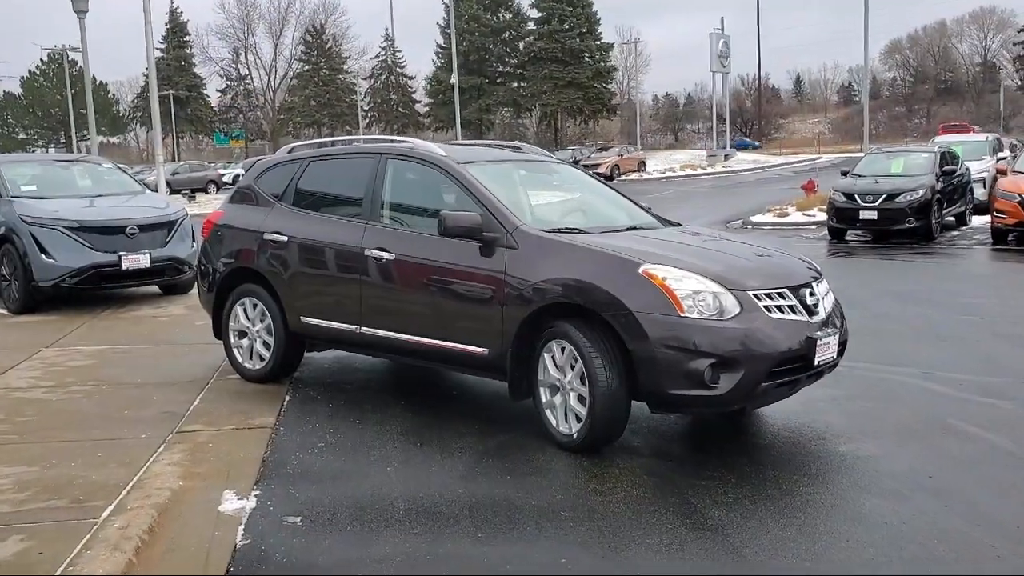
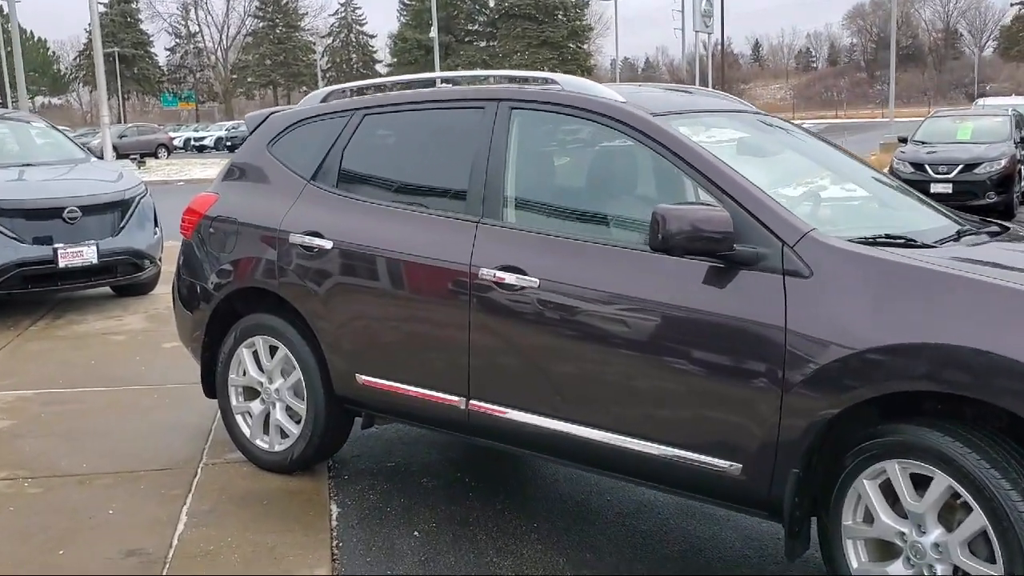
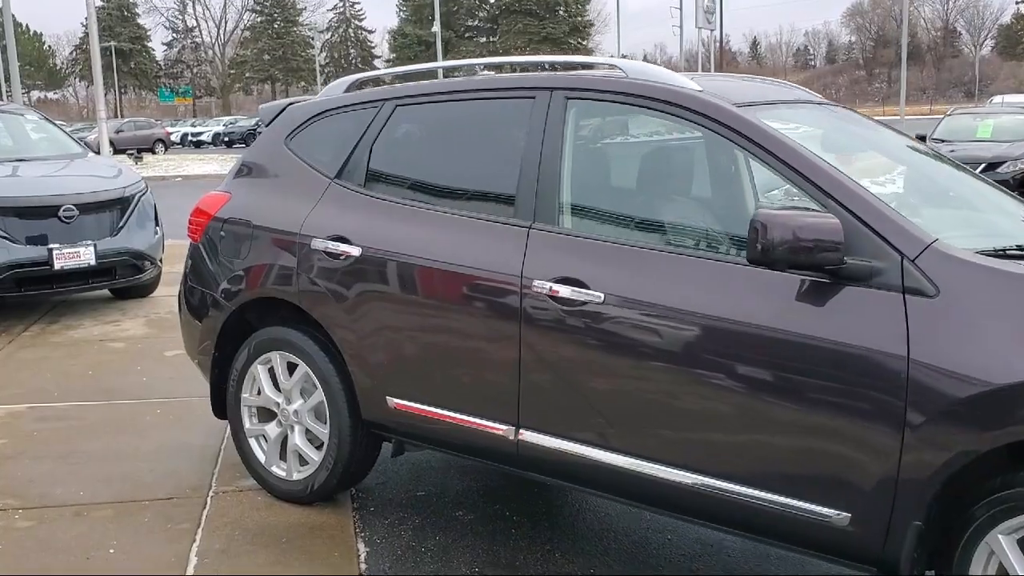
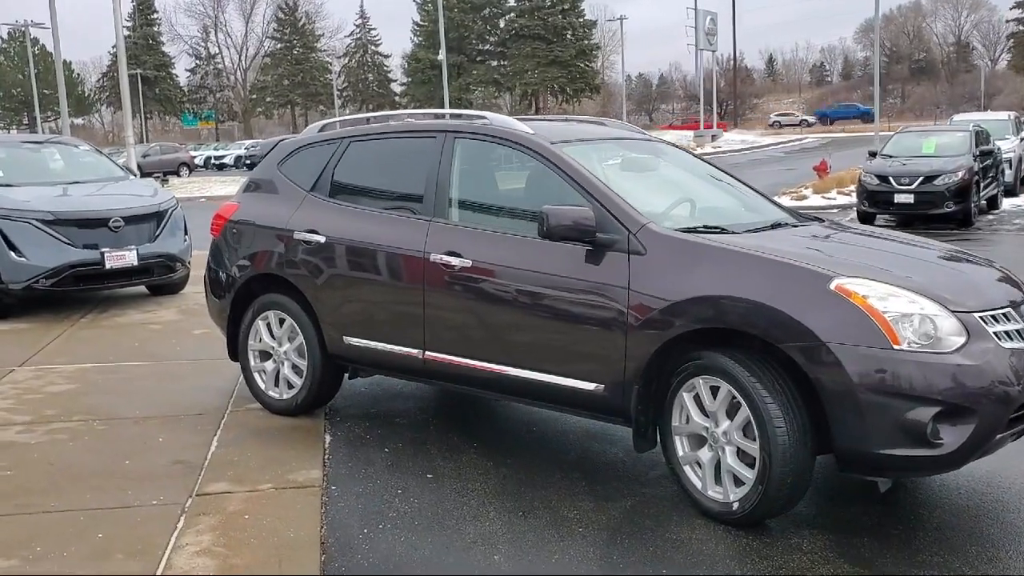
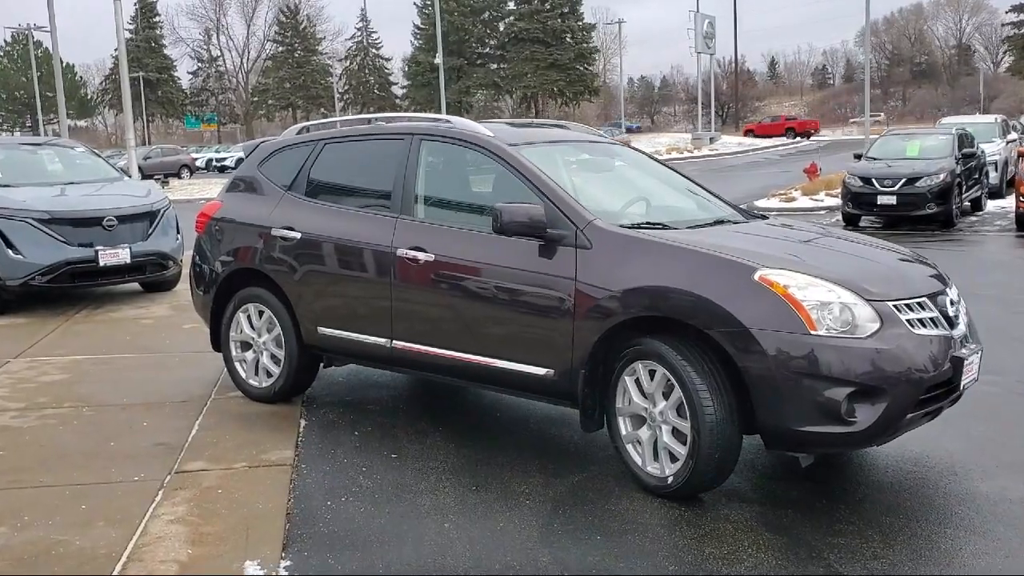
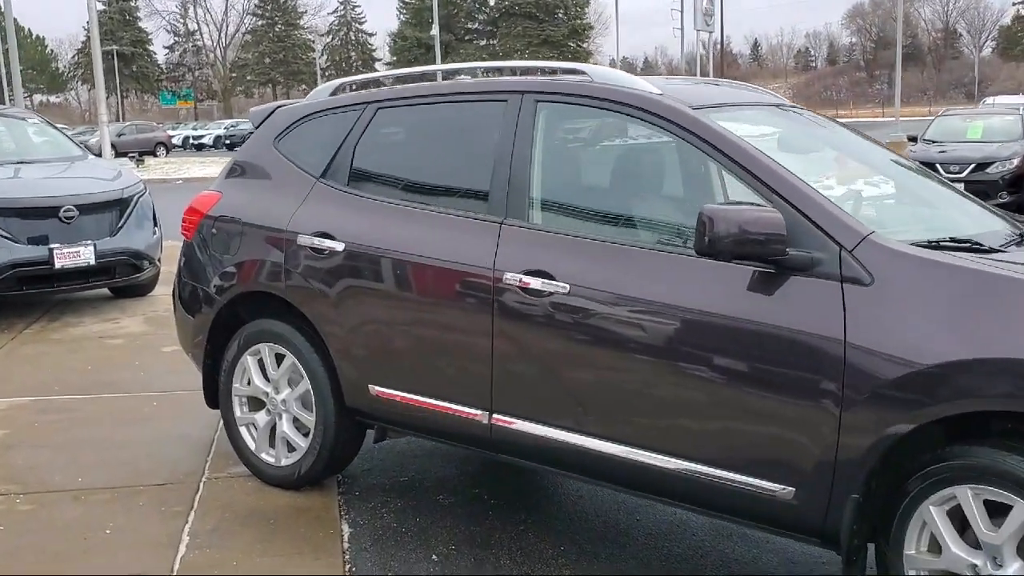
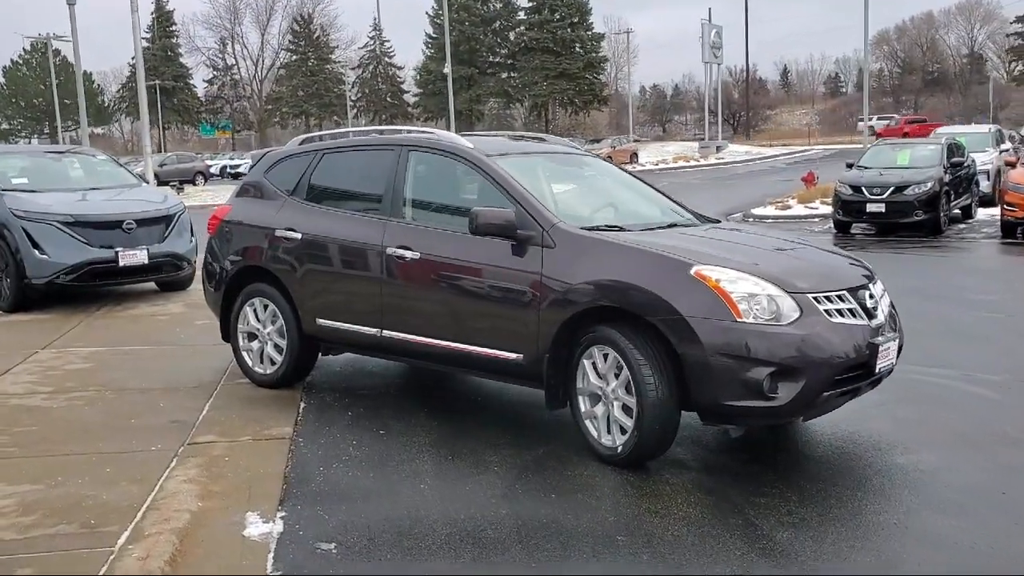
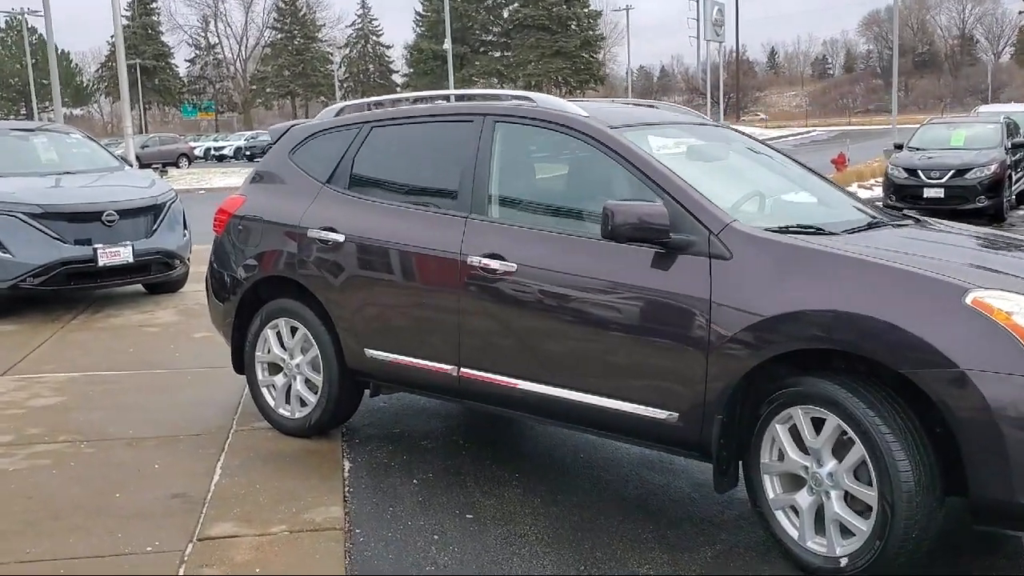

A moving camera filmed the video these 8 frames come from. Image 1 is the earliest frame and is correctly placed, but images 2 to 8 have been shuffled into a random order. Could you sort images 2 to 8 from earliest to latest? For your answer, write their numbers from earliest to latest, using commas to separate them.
7, 5, 4, 8, 2, 6, 3
